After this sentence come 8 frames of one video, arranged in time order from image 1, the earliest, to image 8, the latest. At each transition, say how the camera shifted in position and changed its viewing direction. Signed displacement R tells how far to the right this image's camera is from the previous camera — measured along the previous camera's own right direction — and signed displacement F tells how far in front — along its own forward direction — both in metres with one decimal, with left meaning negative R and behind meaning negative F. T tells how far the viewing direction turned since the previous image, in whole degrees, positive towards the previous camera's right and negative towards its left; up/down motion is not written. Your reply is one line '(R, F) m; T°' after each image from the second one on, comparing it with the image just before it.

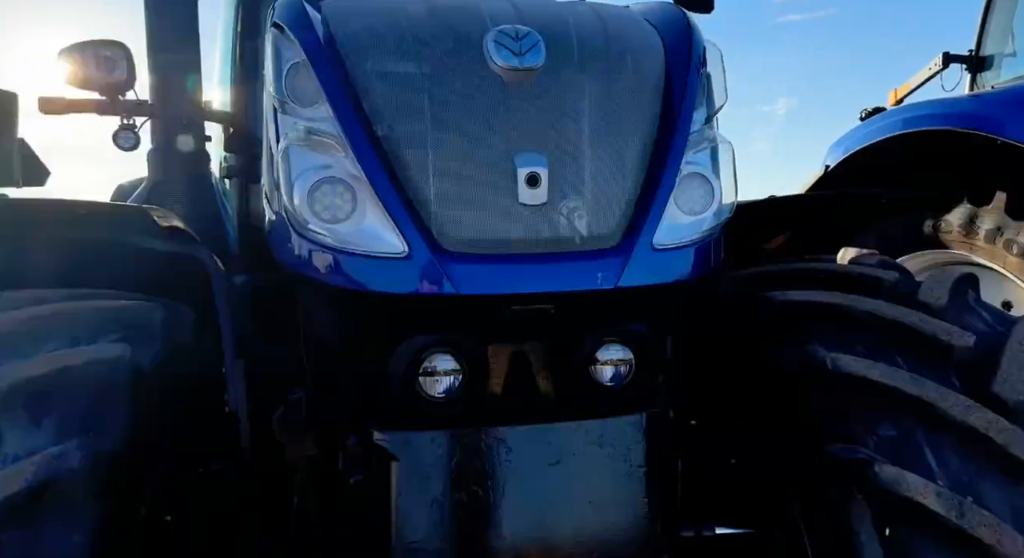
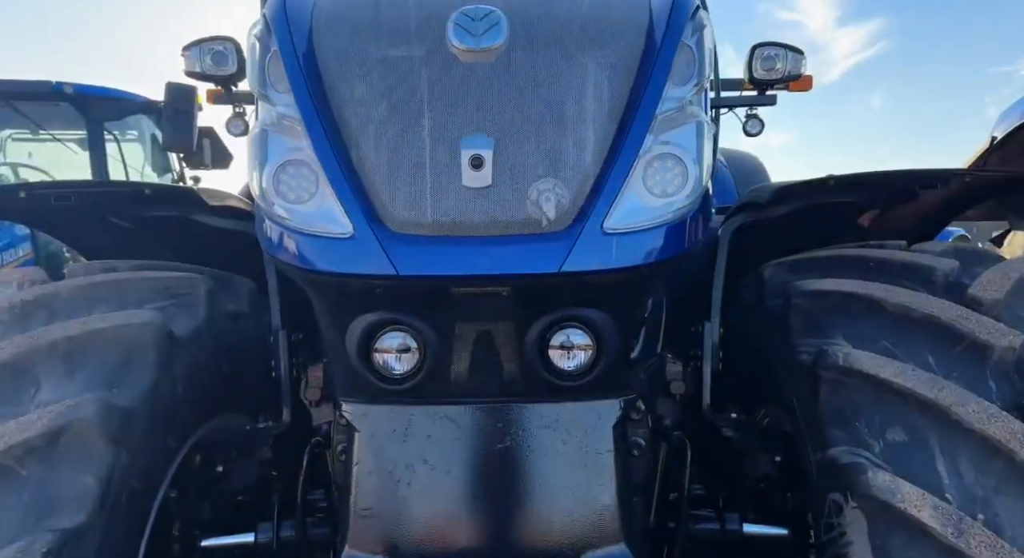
(+0.3, 0.0) m; -14°
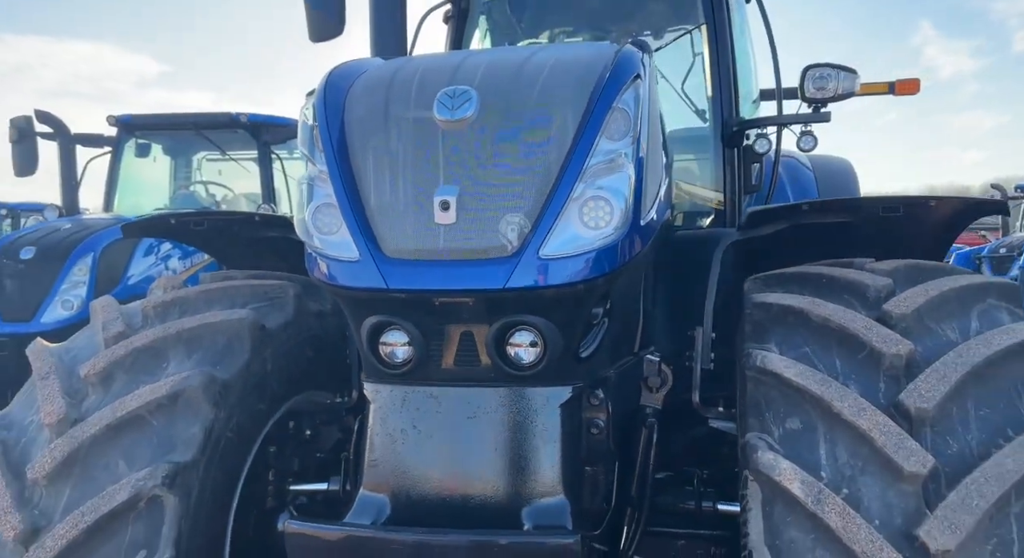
(+0.3, -0.2) m; -13°
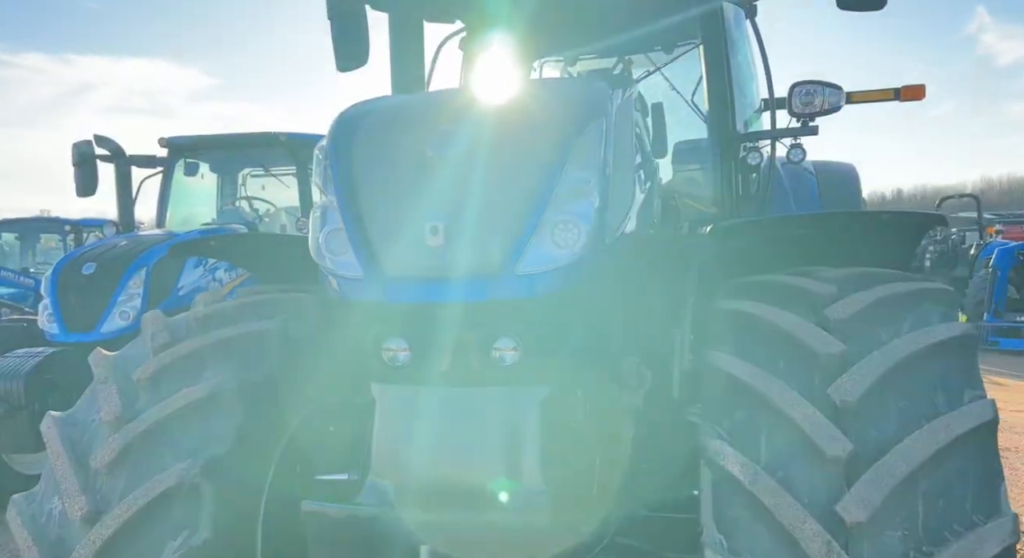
(+0.1, -0.2) m; -4°
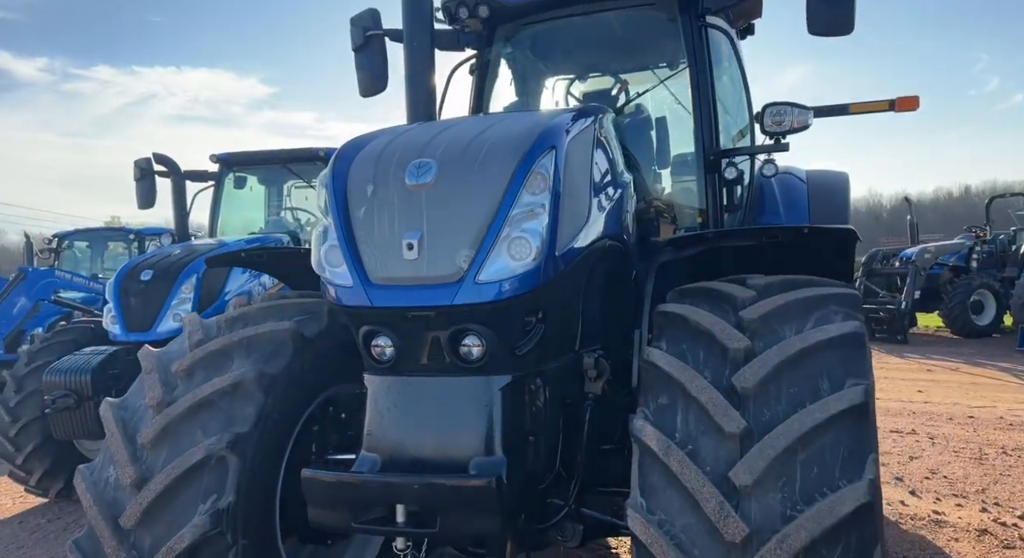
(+0.2, -0.3) m; -4°
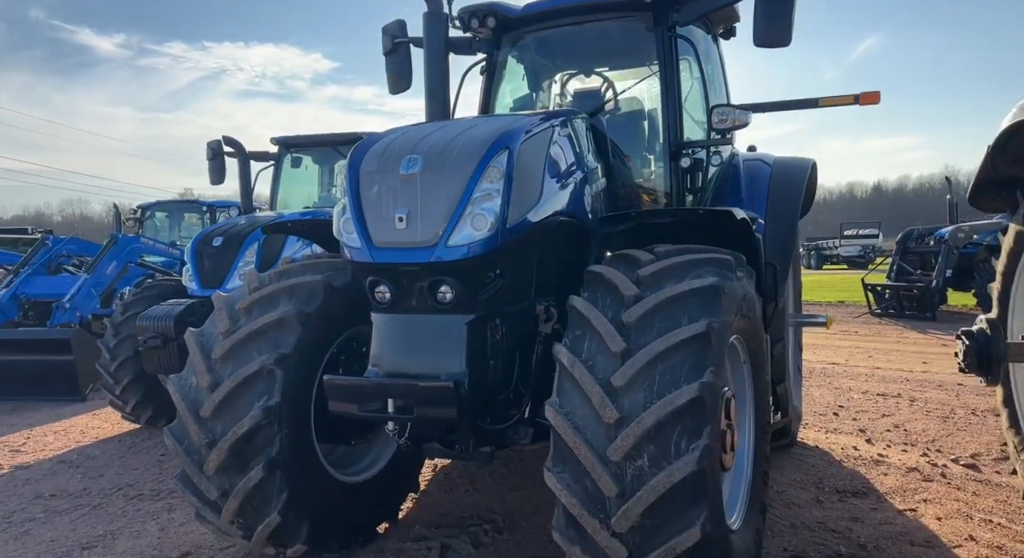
(+0.3, -0.6) m; -5°
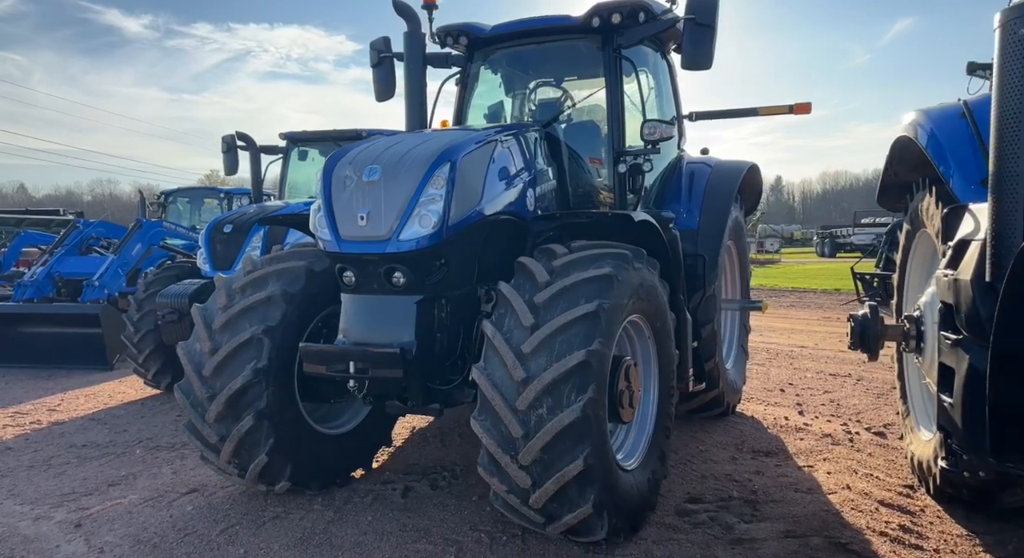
(+0.3, -0.5) m; -2°
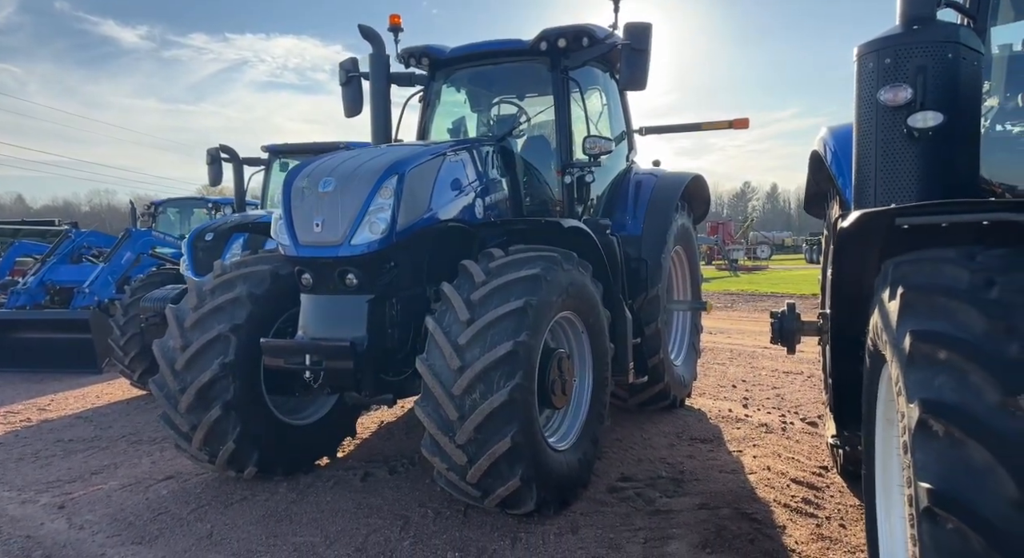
(+0.2, -0.3) m; 0°
